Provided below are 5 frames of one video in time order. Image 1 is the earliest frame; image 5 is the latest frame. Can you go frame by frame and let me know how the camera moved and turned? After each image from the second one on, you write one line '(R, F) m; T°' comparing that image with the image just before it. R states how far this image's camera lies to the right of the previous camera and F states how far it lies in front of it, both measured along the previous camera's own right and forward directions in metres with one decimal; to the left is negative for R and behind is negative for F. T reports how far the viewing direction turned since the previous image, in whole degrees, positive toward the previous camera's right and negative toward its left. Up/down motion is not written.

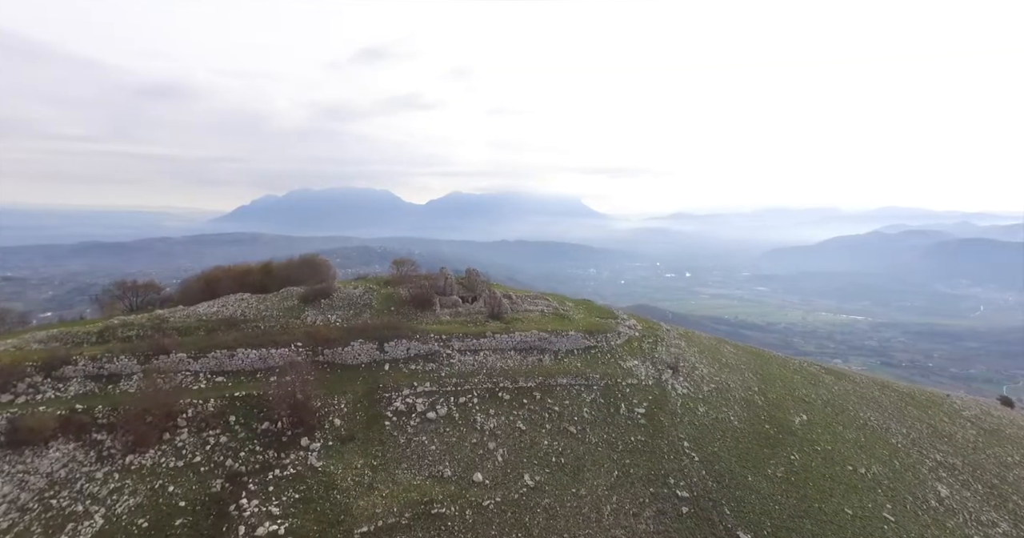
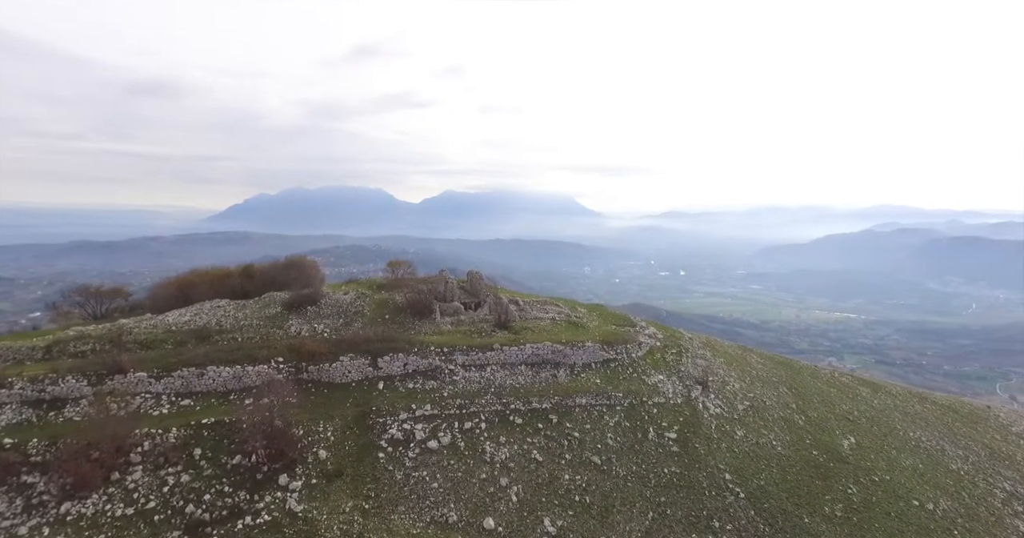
(-0.8, +3.3) m; +1°
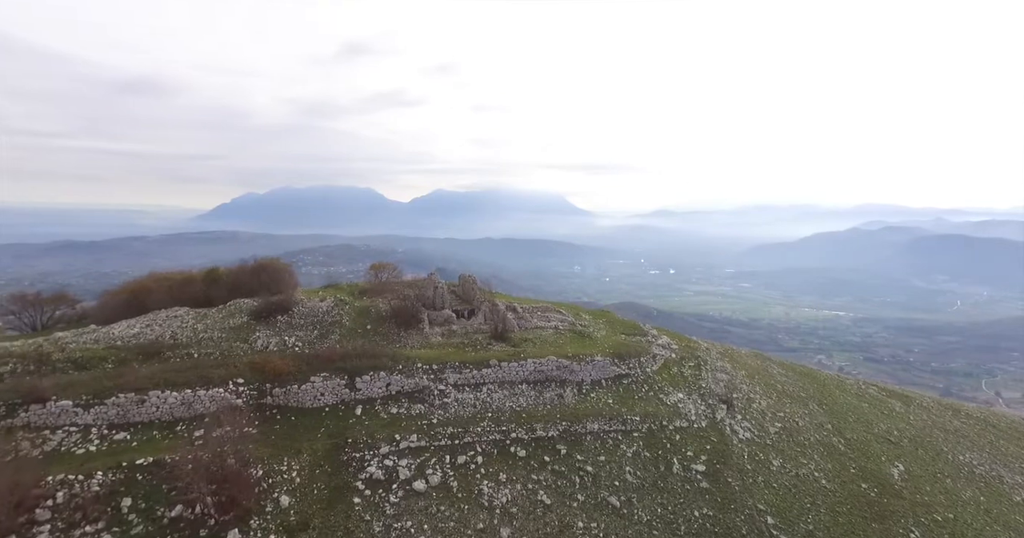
(-0.4, +3.4) m; +1°
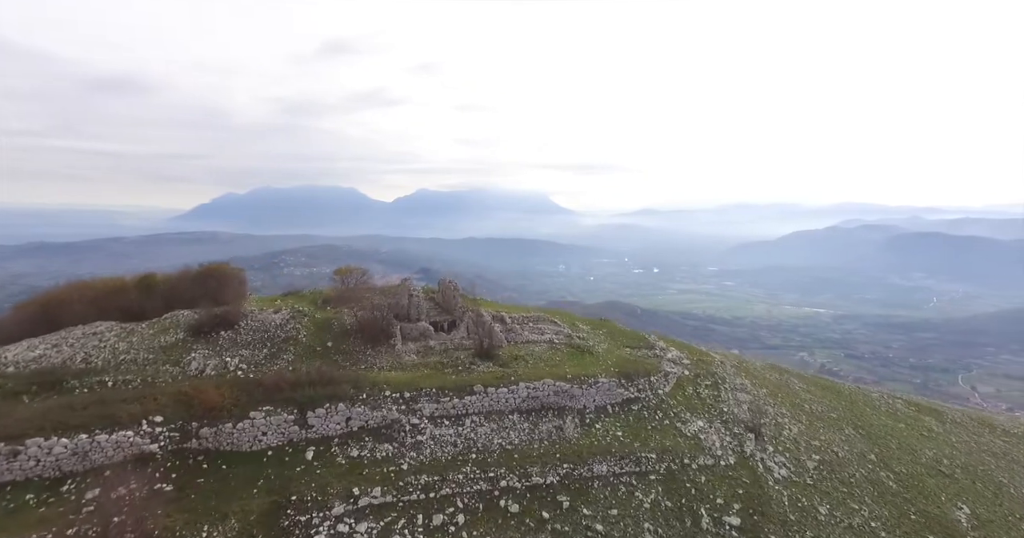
(-0.1, +3.9) m; +2°
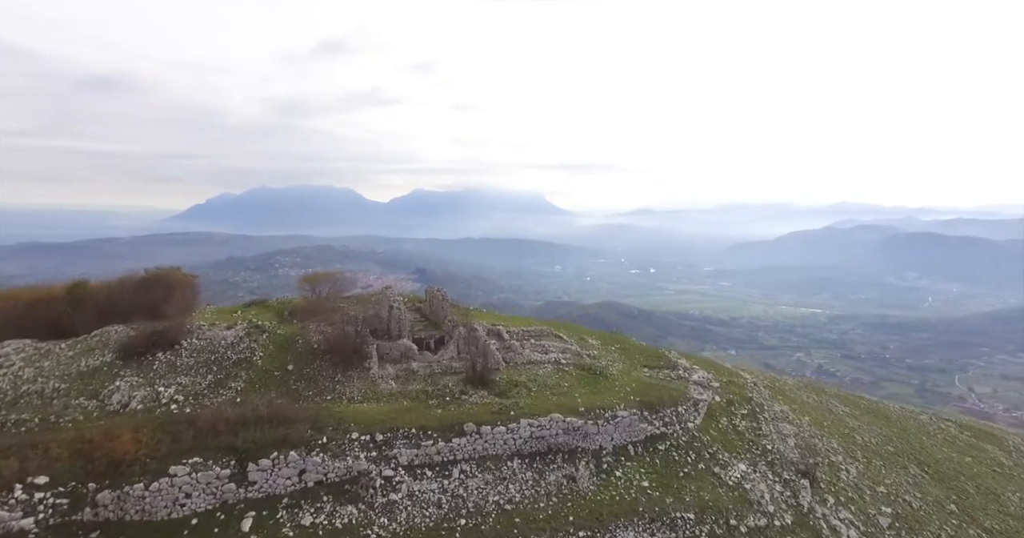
(-0.1, +3.8) m; 0°
